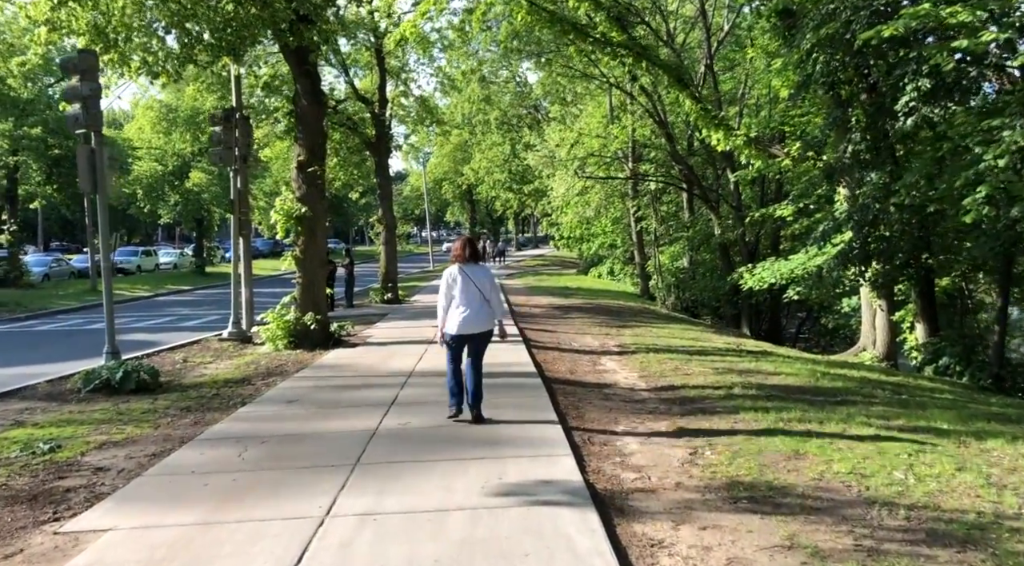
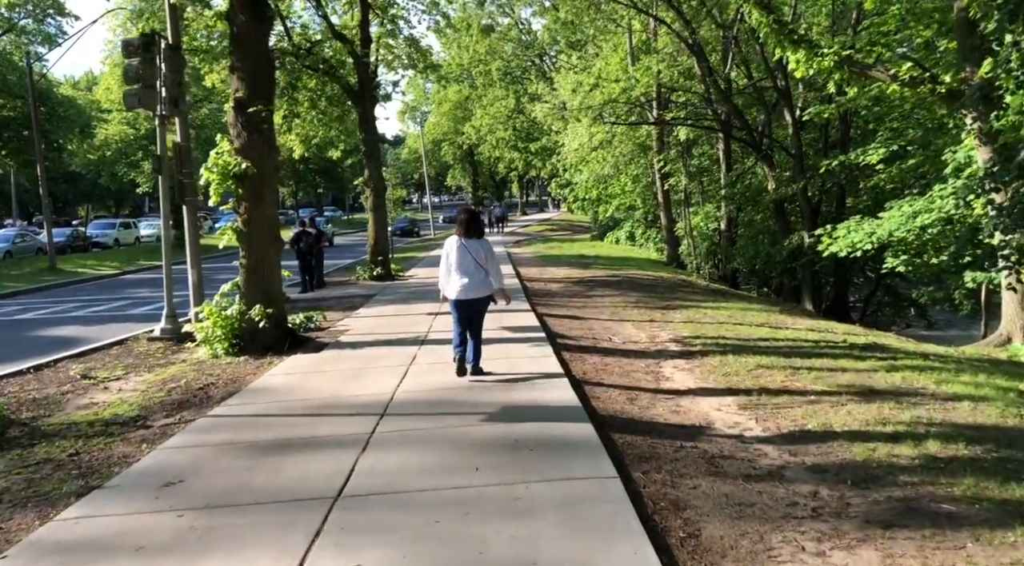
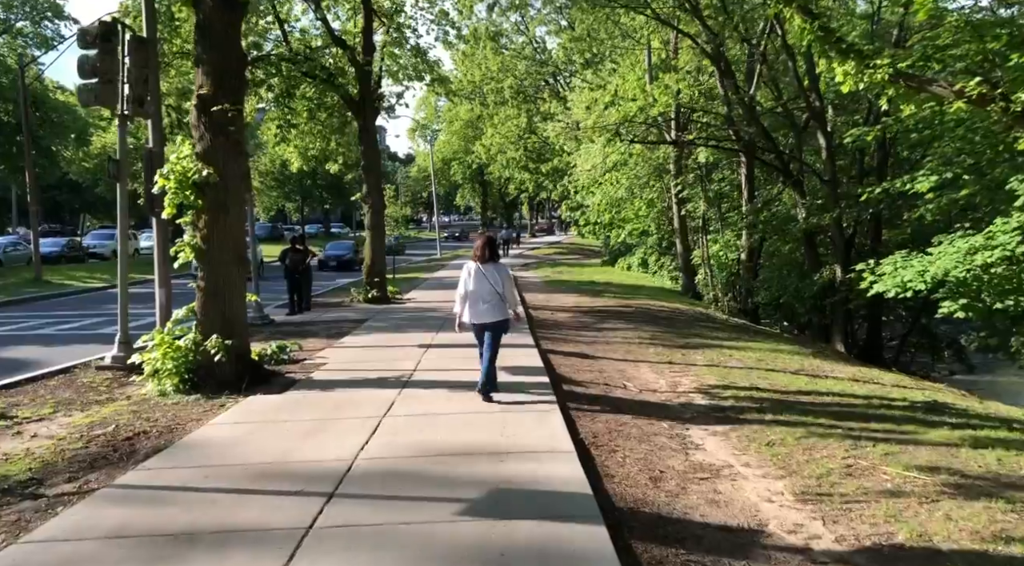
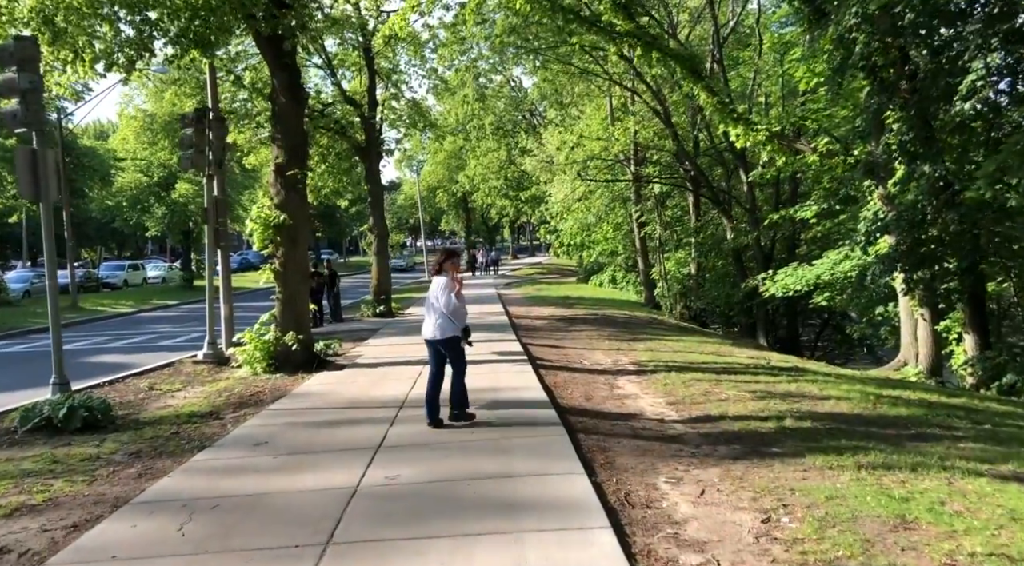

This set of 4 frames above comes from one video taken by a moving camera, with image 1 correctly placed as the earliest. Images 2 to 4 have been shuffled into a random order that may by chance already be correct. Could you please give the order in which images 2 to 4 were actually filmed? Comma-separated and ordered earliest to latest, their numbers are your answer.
4, 2, 3
